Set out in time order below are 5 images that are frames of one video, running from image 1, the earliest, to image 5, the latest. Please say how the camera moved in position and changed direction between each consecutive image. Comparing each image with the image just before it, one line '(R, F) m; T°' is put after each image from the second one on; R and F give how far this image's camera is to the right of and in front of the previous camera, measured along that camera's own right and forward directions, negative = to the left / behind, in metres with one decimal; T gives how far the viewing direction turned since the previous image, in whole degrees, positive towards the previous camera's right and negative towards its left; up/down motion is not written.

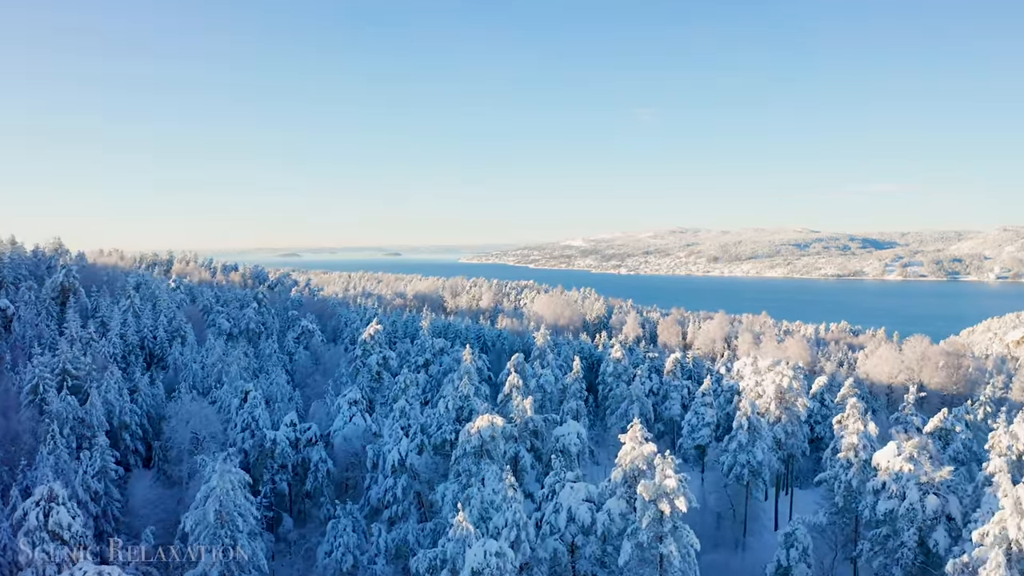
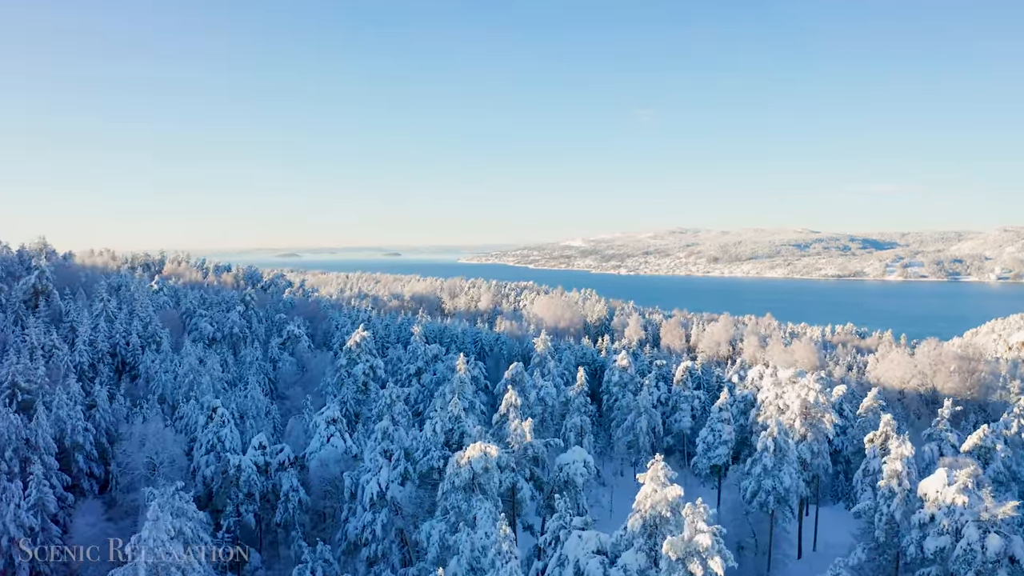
(+0.1, +3.9) m; 0°
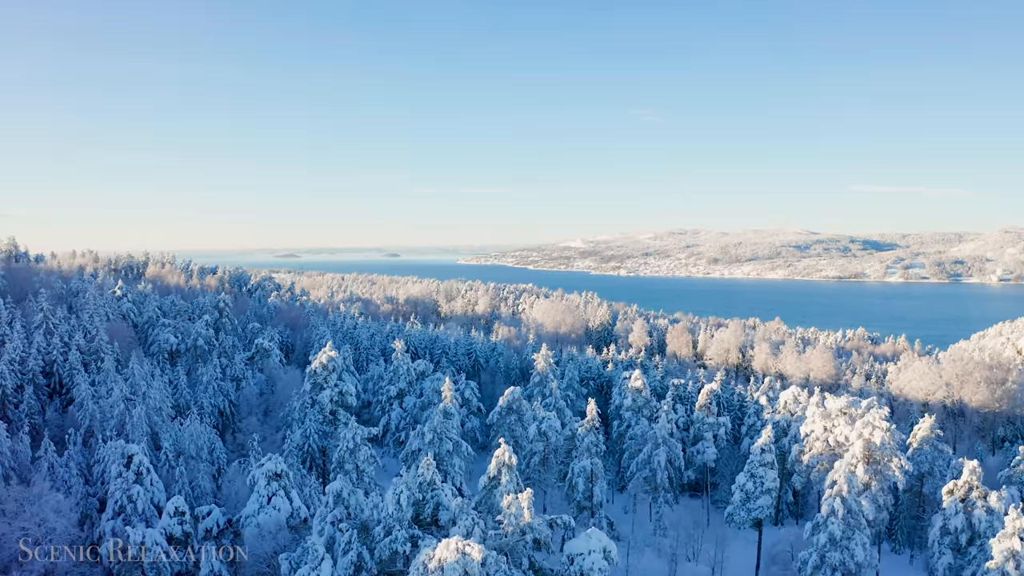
(+0.2, +7.2) m; 0°
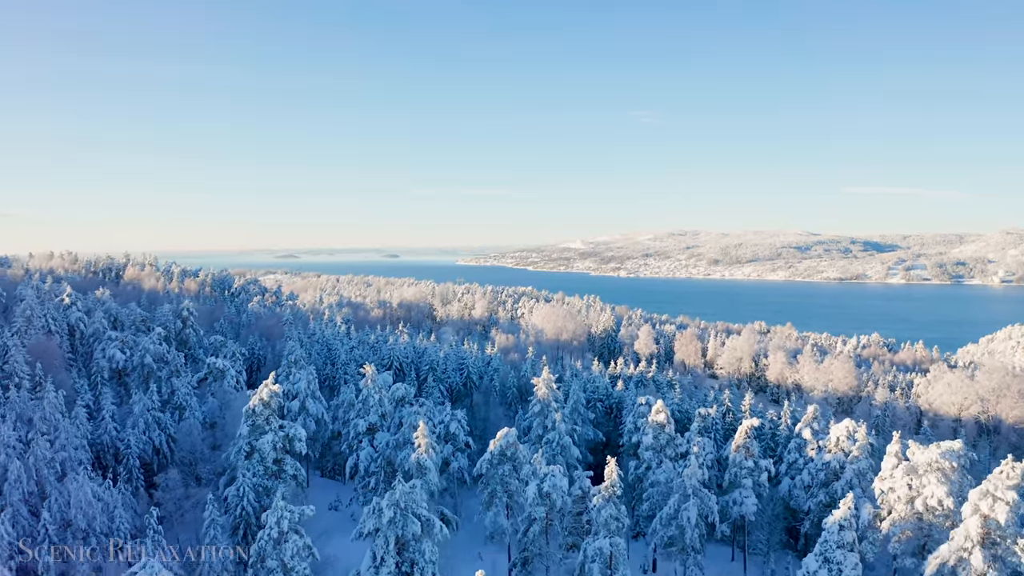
(+0.3, +8.2) m; 0°
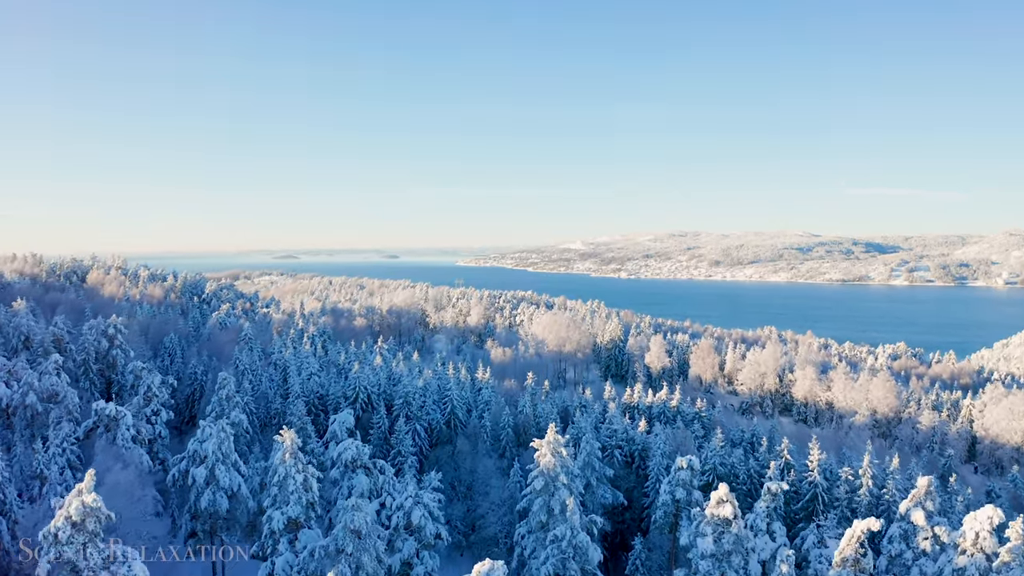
(+0.4, +12.5) m; 0°
